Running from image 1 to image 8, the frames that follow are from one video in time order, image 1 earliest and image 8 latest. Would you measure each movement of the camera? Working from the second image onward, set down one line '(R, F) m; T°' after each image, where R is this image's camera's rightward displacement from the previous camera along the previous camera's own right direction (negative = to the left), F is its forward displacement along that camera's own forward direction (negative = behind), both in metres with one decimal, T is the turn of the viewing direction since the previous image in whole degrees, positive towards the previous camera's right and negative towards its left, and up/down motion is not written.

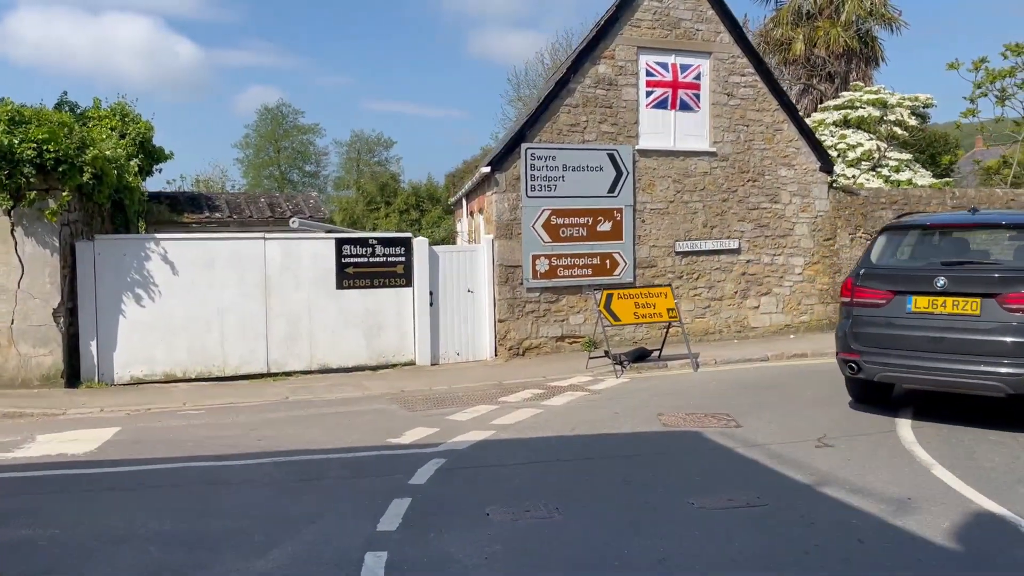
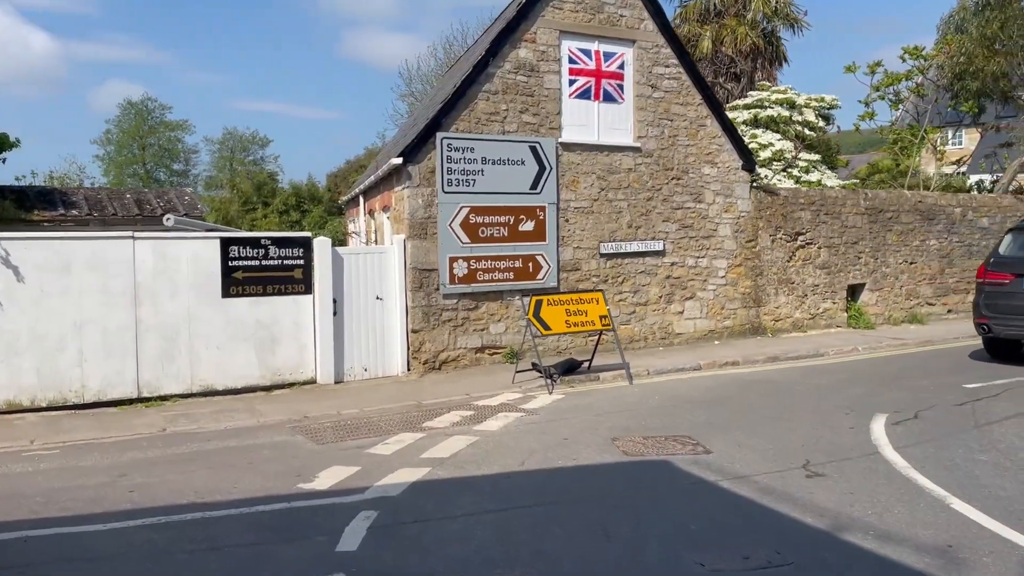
(-0.4, +1.2) m; +8°
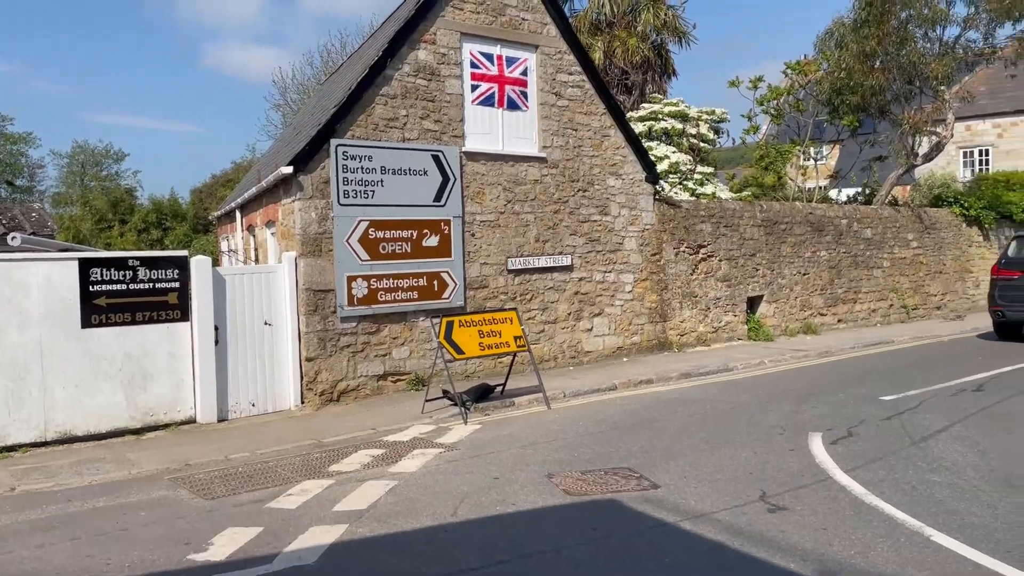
(-0.3, +0.8) m; +8°
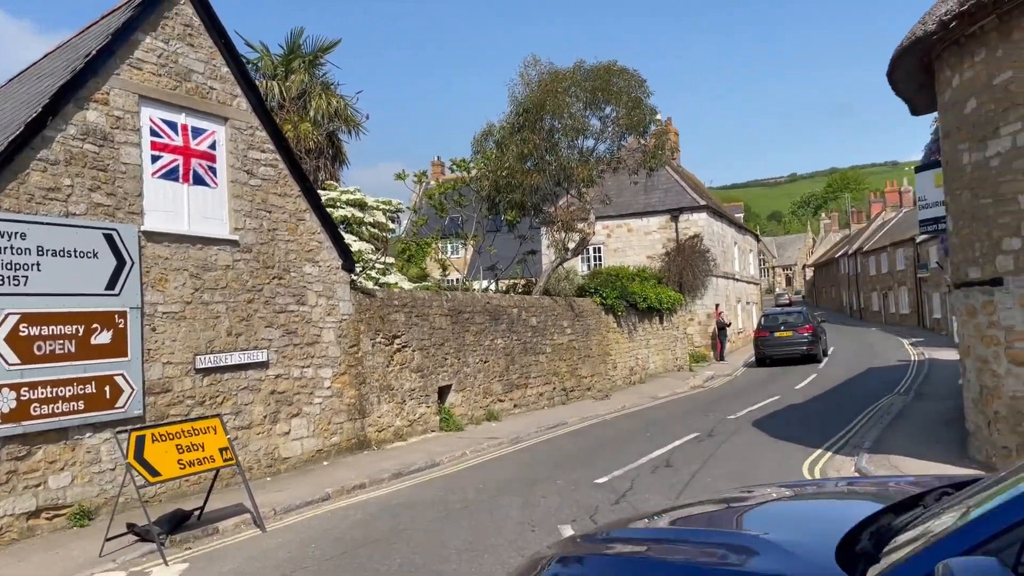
(-0.8, +0.9) m; +25°
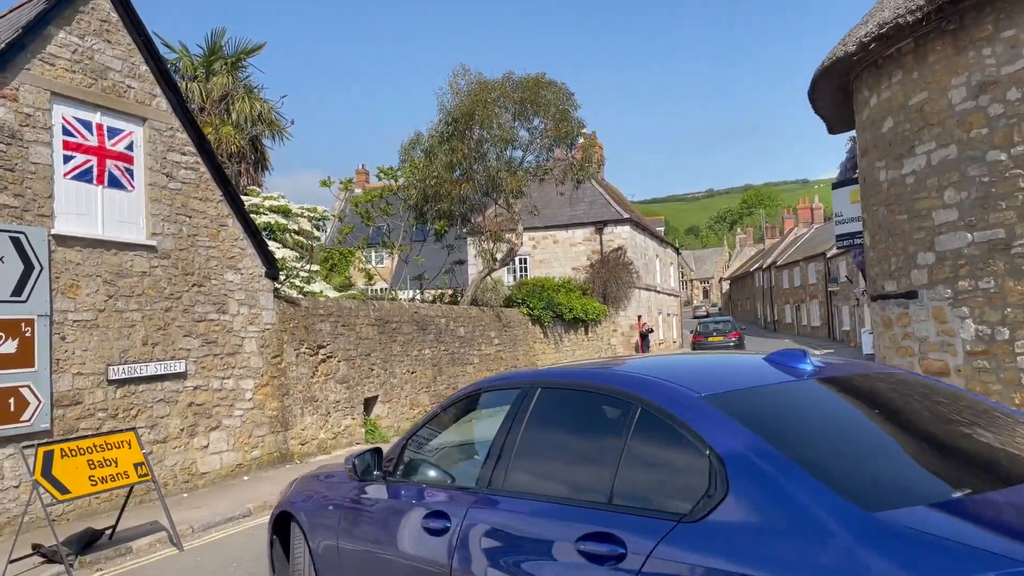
(-0.1, +0.1) m; +5°
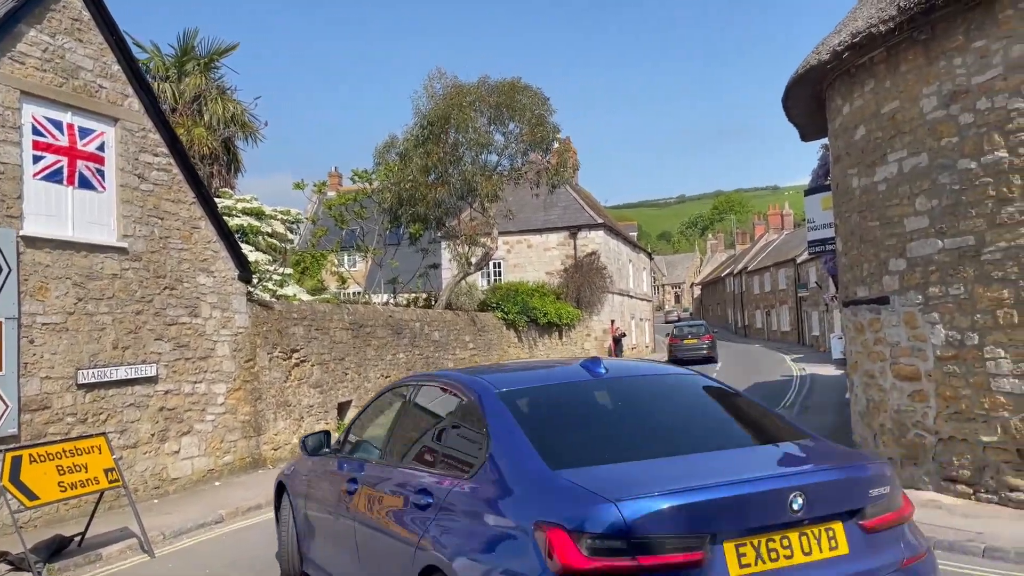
(0.0, 0.0) m; +2°
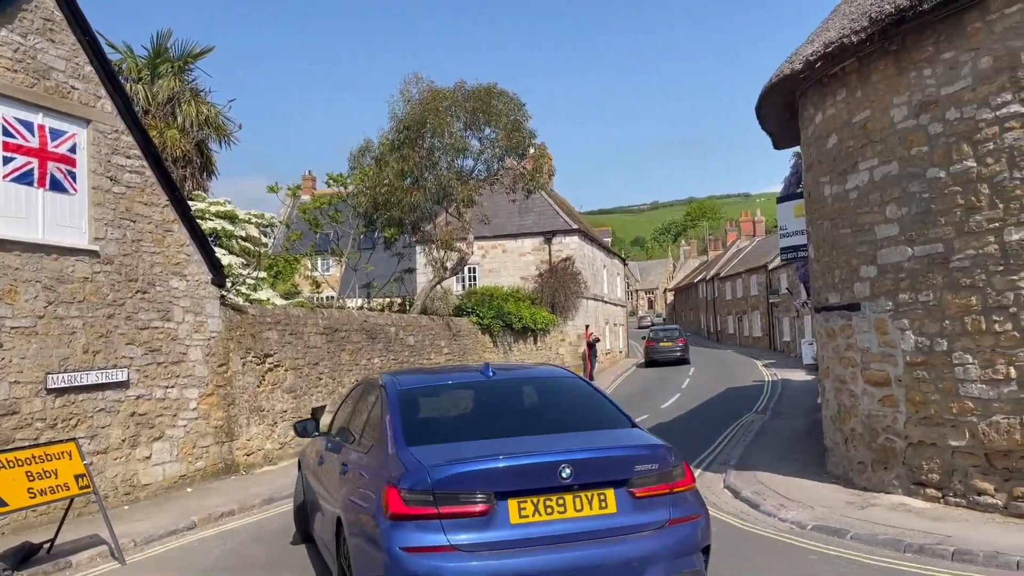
(0.0, 0.0) m; +2°
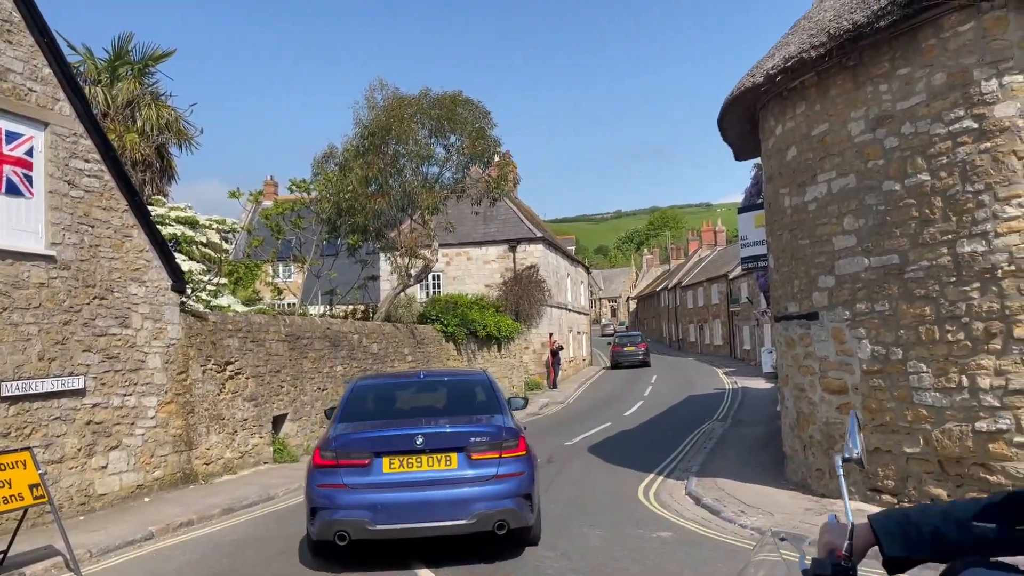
(0.0, 0.0) m; +2°
